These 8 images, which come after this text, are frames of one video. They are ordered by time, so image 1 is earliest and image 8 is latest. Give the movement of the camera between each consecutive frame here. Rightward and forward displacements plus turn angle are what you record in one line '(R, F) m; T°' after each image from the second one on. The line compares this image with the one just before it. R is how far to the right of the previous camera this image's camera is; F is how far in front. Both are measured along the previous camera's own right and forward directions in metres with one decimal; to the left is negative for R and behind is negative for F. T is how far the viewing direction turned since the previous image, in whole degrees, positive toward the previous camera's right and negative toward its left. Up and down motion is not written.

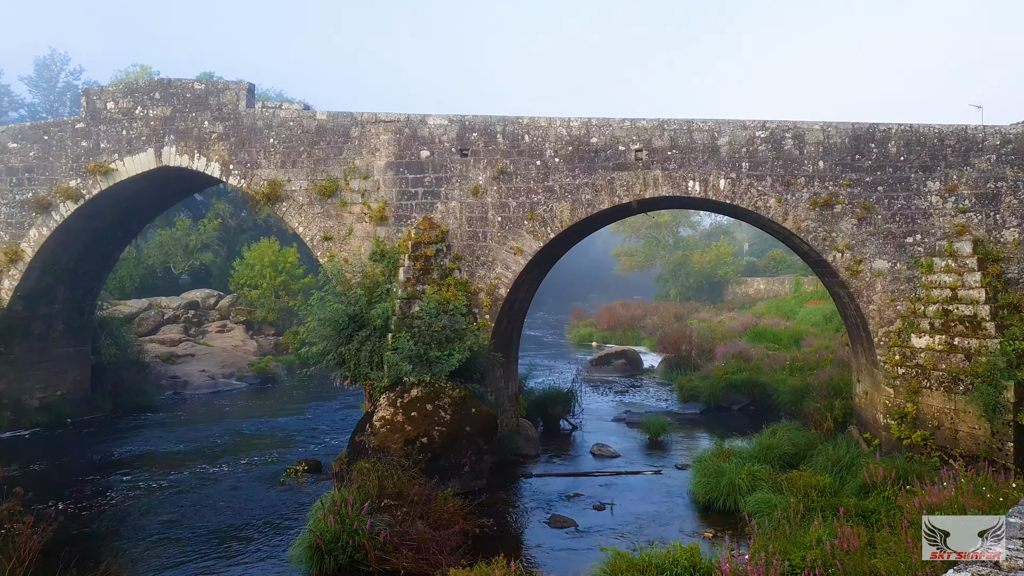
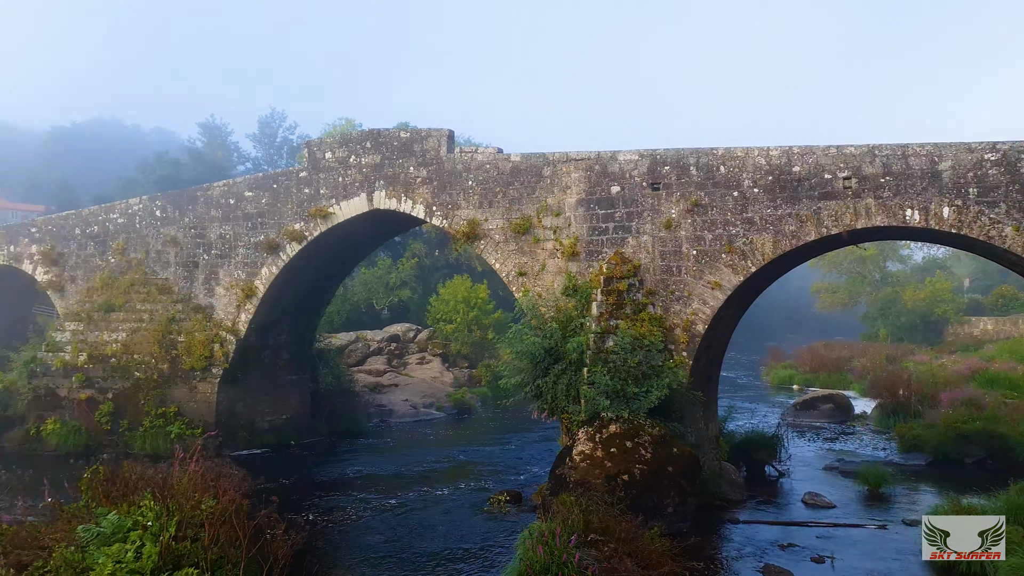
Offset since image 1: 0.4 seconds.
(-0.3, 0.0) m; -13°
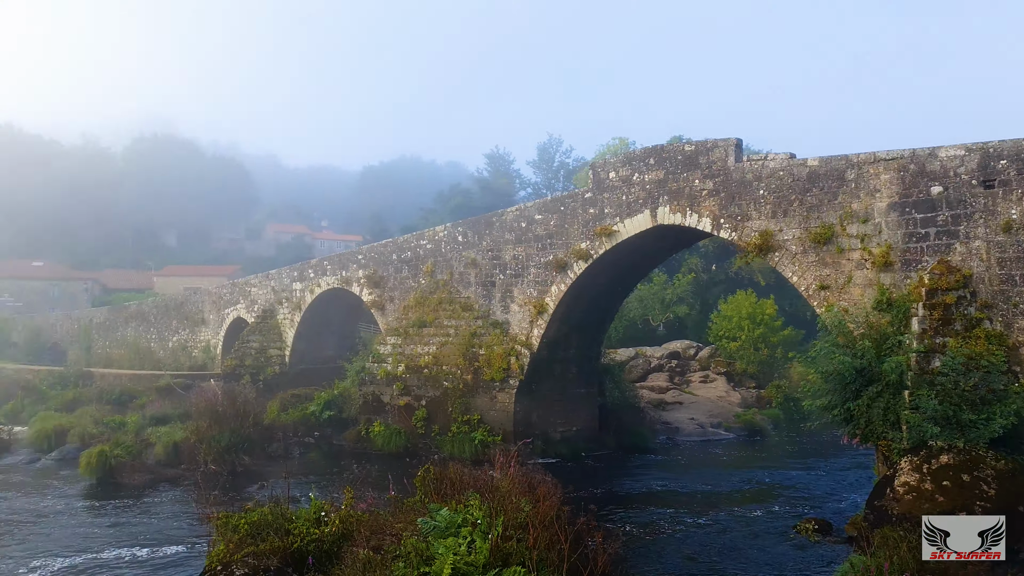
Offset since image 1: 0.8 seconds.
(-0.3, -0.1) m; -20°
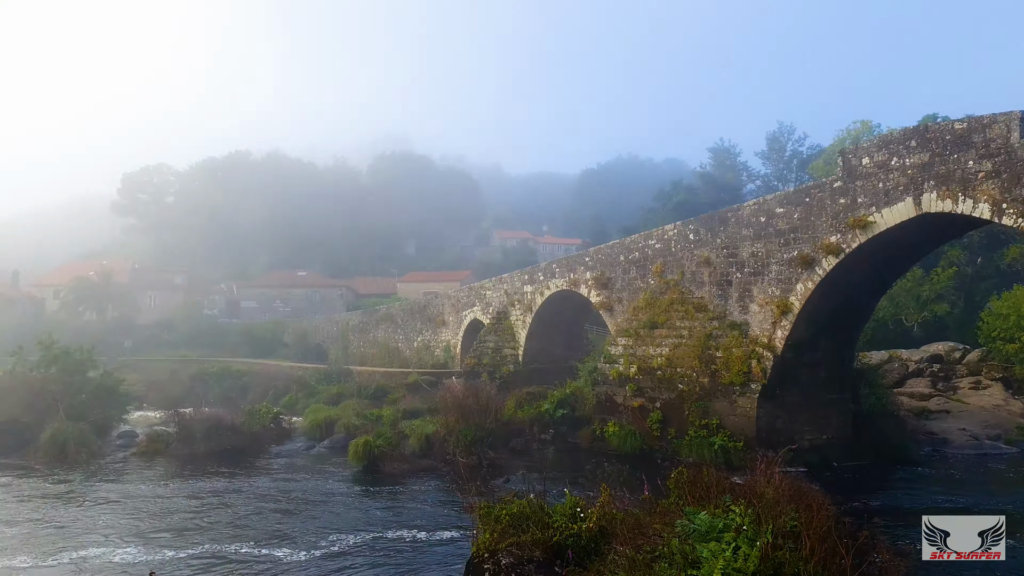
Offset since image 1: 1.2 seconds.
(-0.3, 0.0) m; -16°
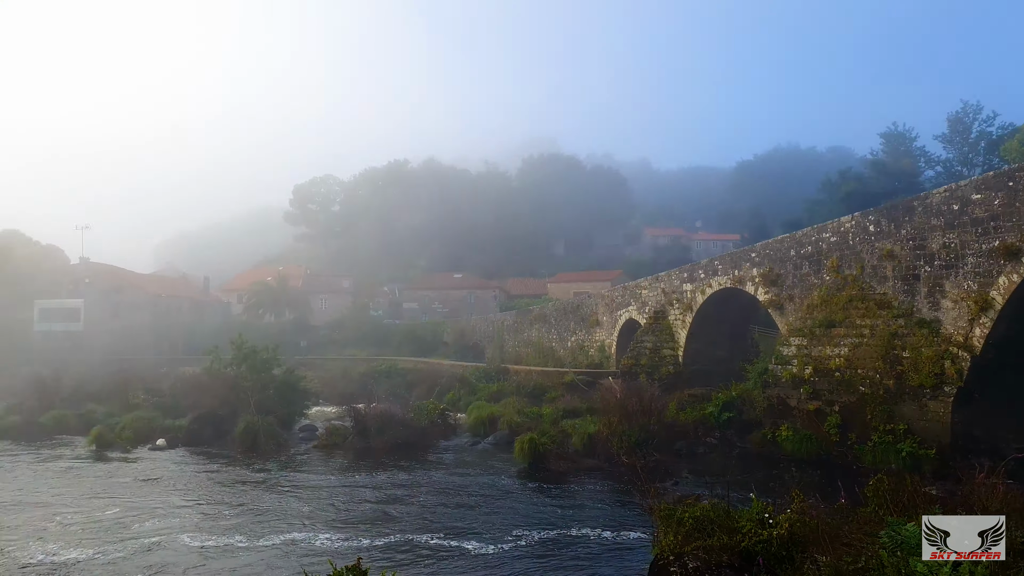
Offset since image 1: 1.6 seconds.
(-0.3, 0.0) m; -11°
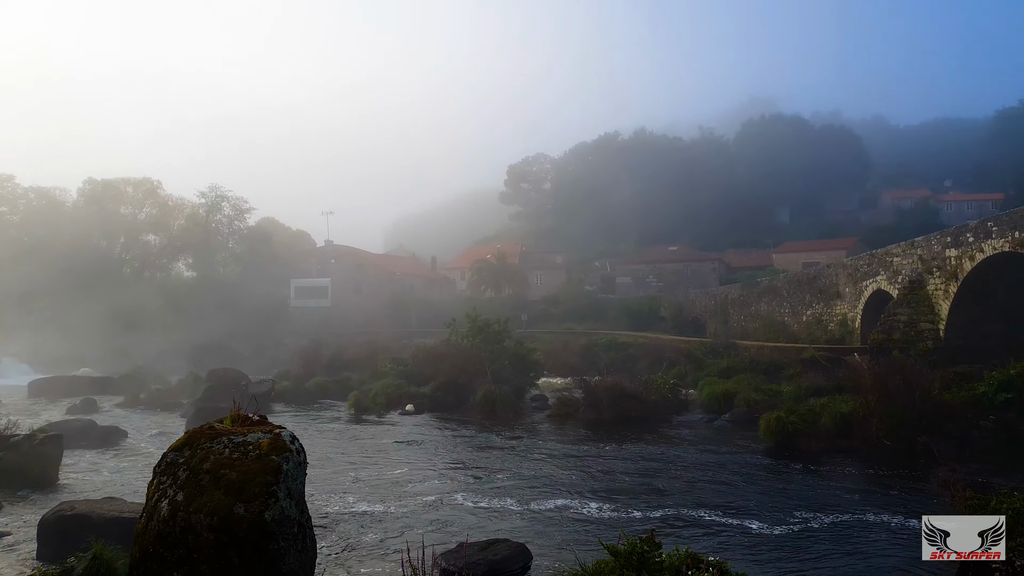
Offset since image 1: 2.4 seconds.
(-0.7, +0.1) m; -15°
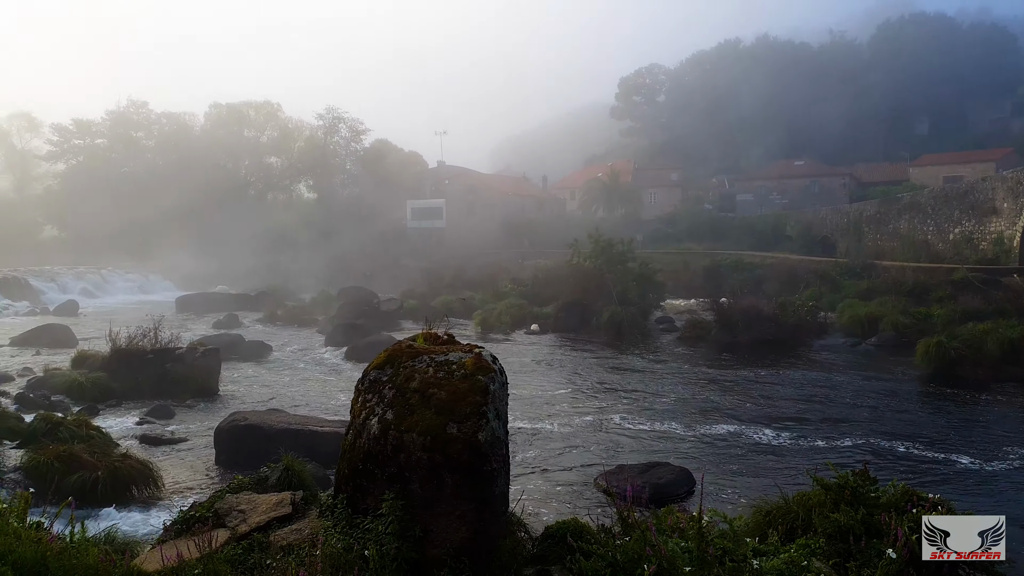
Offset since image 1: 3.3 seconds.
(-0.7, +0.3) m; -8°
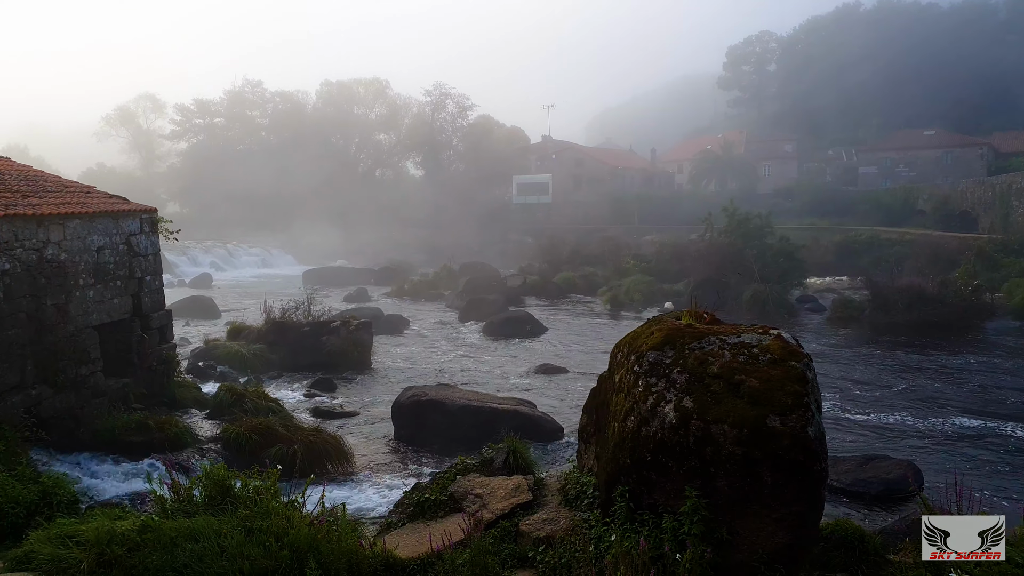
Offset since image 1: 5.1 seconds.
(-1.3, +0.4) m; -6°
